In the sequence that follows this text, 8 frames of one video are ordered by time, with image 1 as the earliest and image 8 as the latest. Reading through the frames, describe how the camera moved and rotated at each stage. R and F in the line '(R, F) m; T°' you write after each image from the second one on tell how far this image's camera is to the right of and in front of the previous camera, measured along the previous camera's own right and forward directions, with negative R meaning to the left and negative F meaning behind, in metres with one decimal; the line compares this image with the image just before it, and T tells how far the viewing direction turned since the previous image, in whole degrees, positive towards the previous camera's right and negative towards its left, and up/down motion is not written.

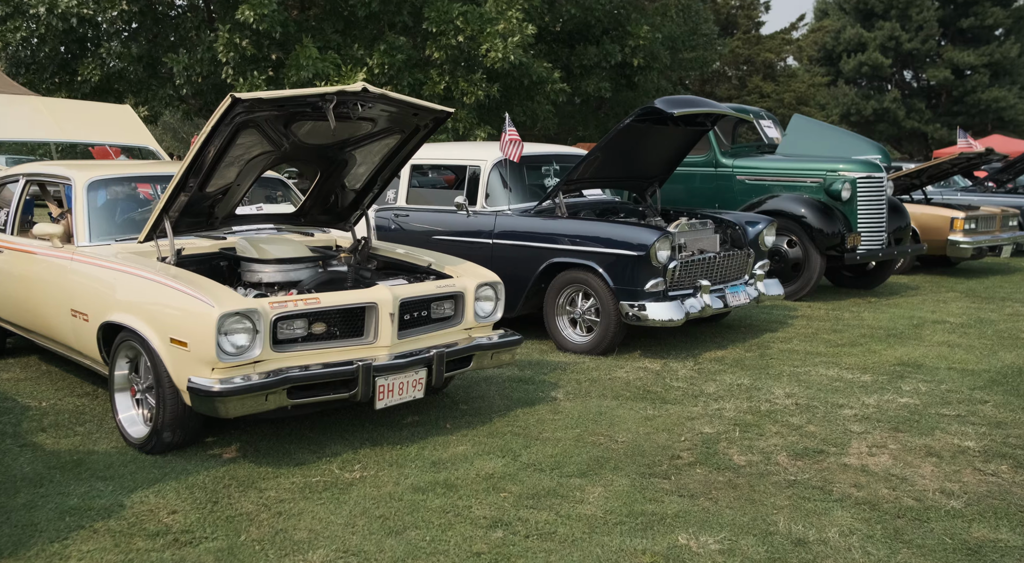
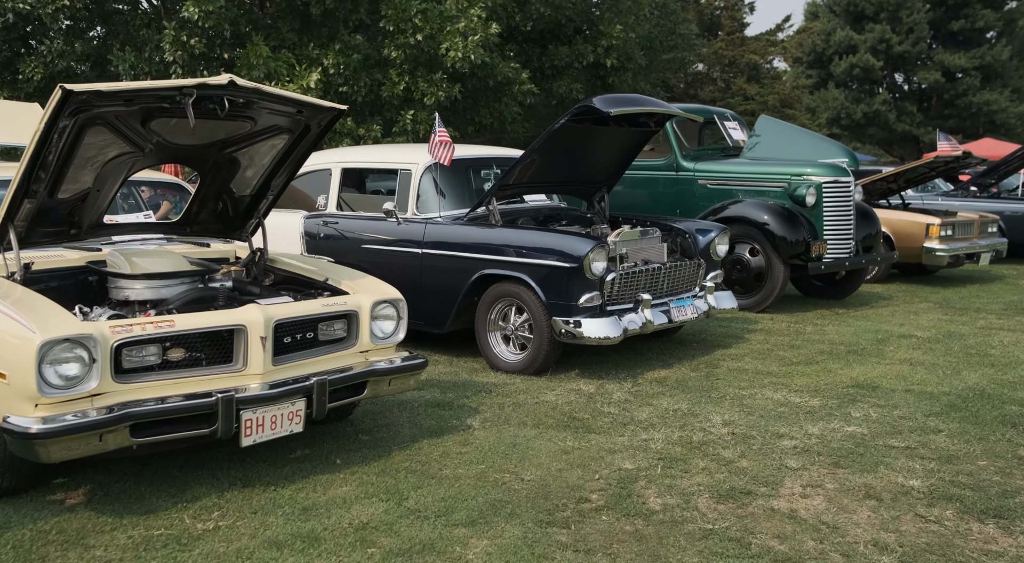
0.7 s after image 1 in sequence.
(+0.5, +0.5) m; 0°
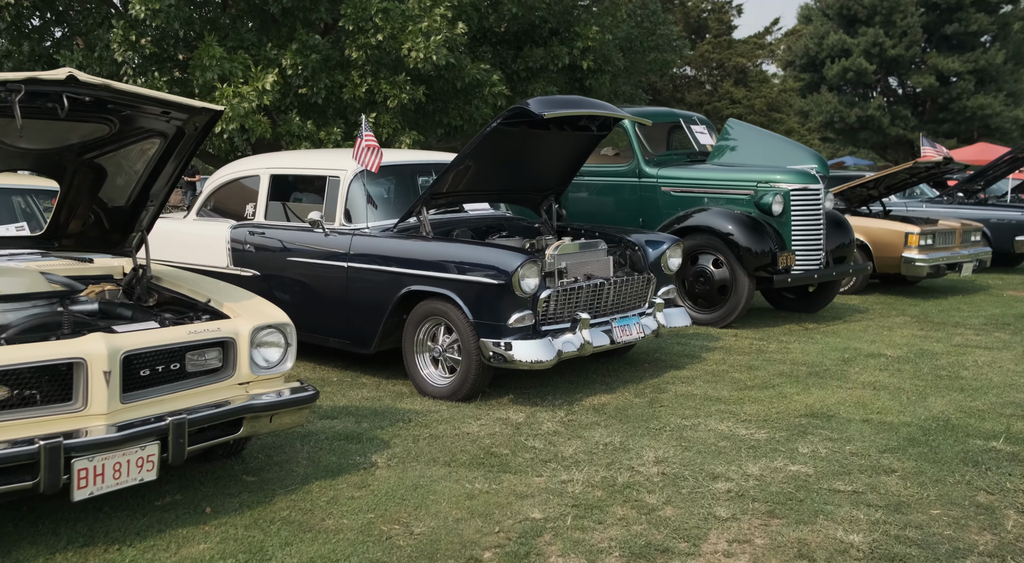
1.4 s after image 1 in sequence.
(+0.4, +0.5) m; 0°
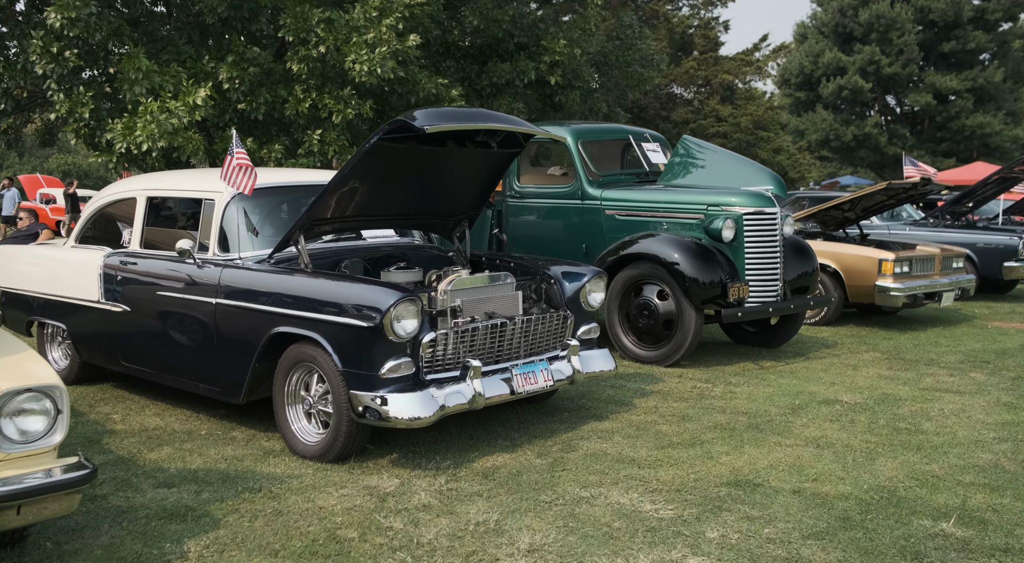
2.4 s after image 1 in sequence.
(+0.6, +0.7) m; 0°
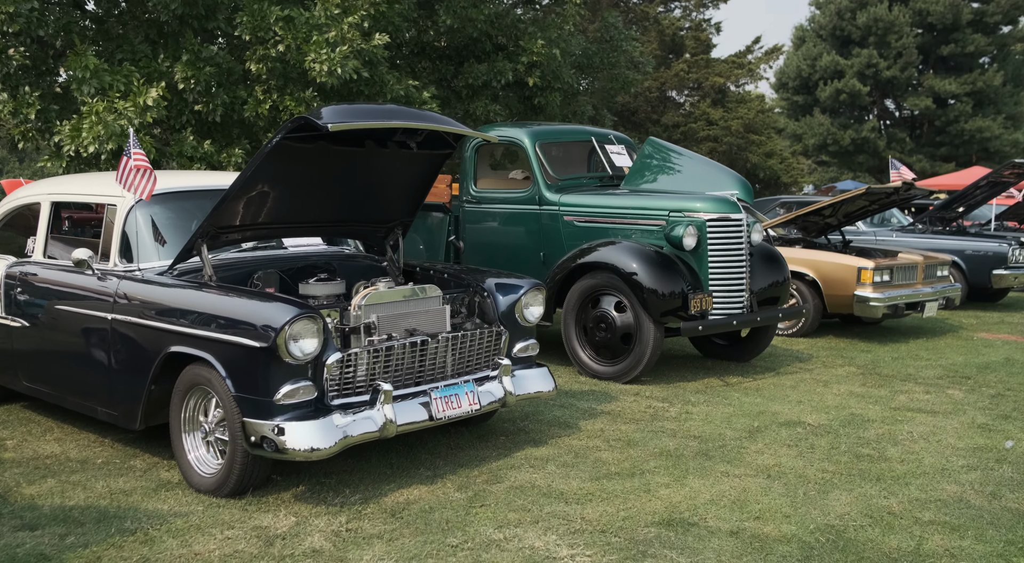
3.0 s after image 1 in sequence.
(+0.4, +0.4) m; 0°
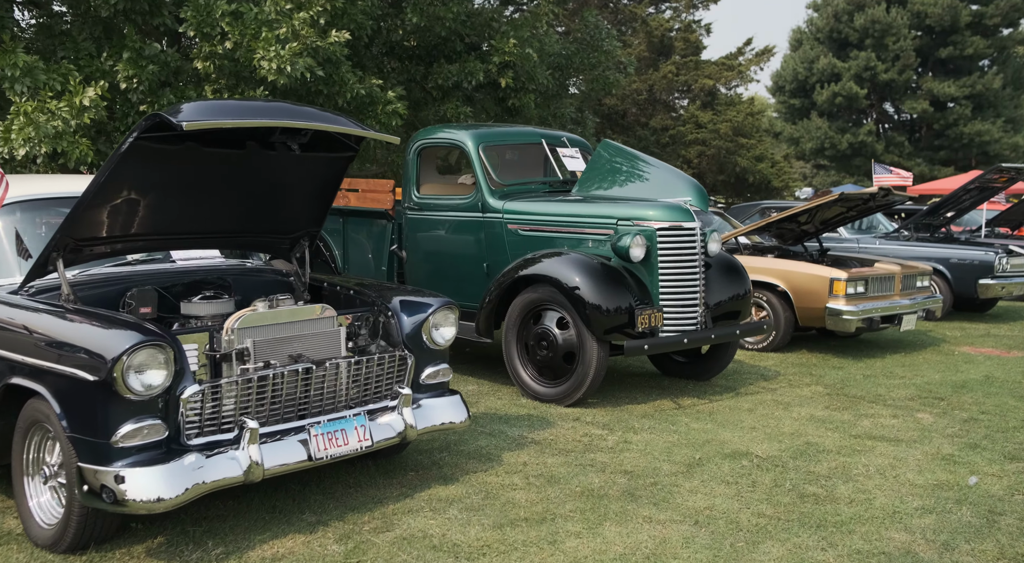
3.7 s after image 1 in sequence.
(+0.5, +0.5) m; 0°
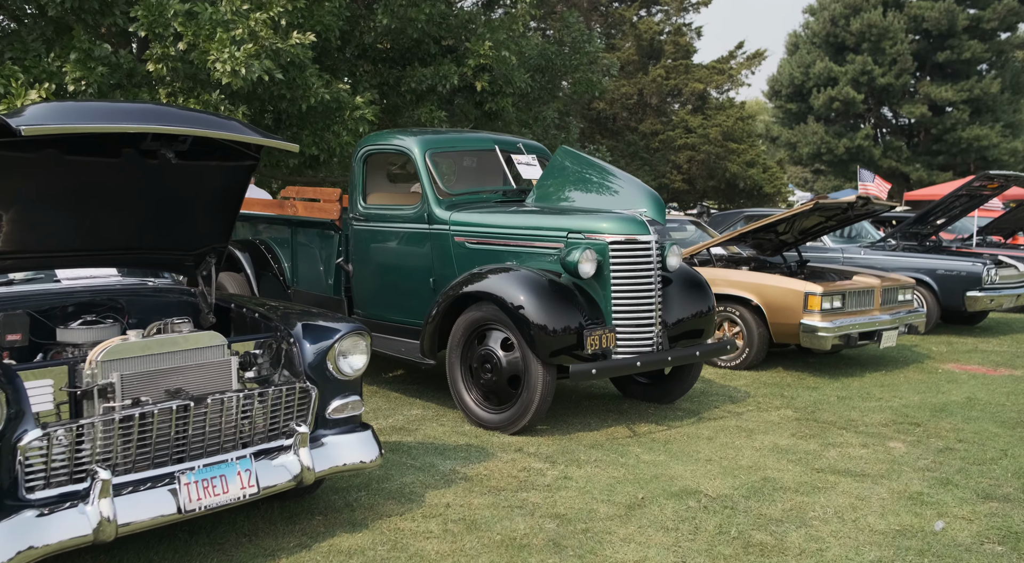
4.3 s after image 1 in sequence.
(+0.4, +0.4) m; 0°
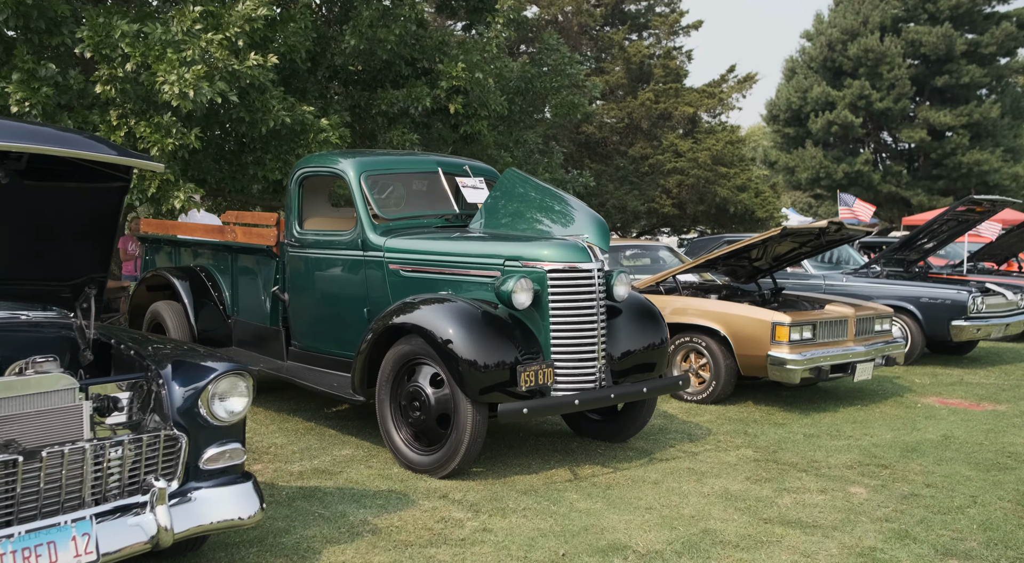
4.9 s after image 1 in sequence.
(+0.5, +0.4) m; 0°
